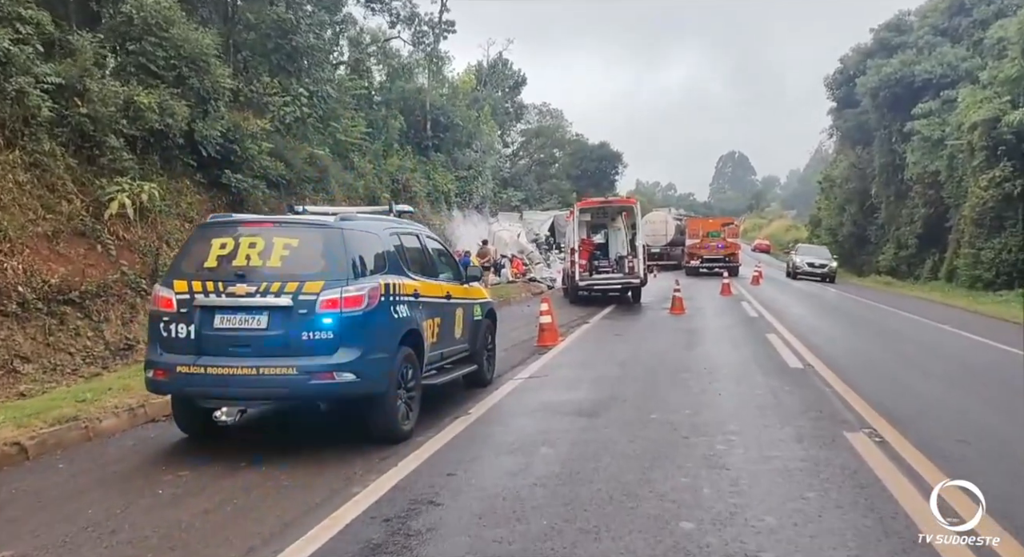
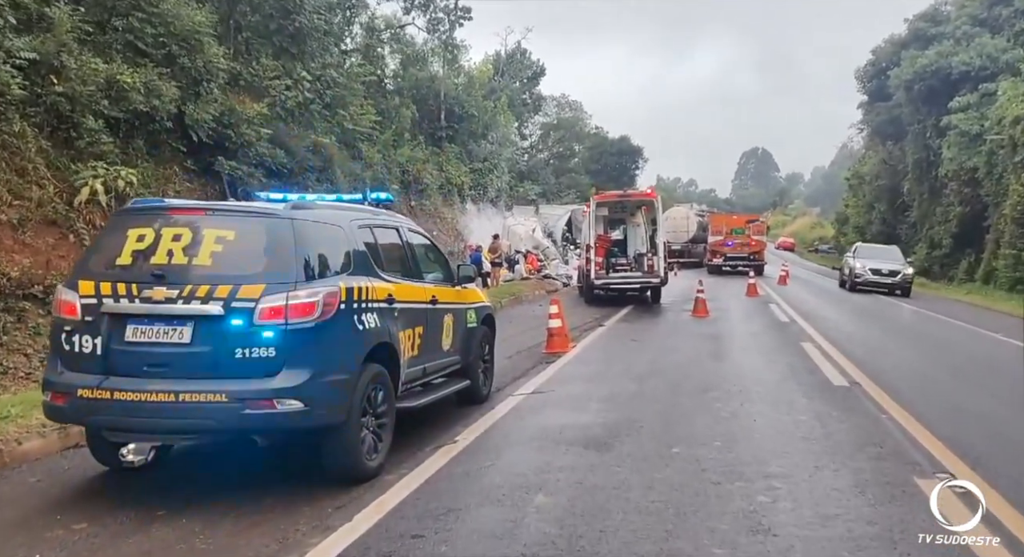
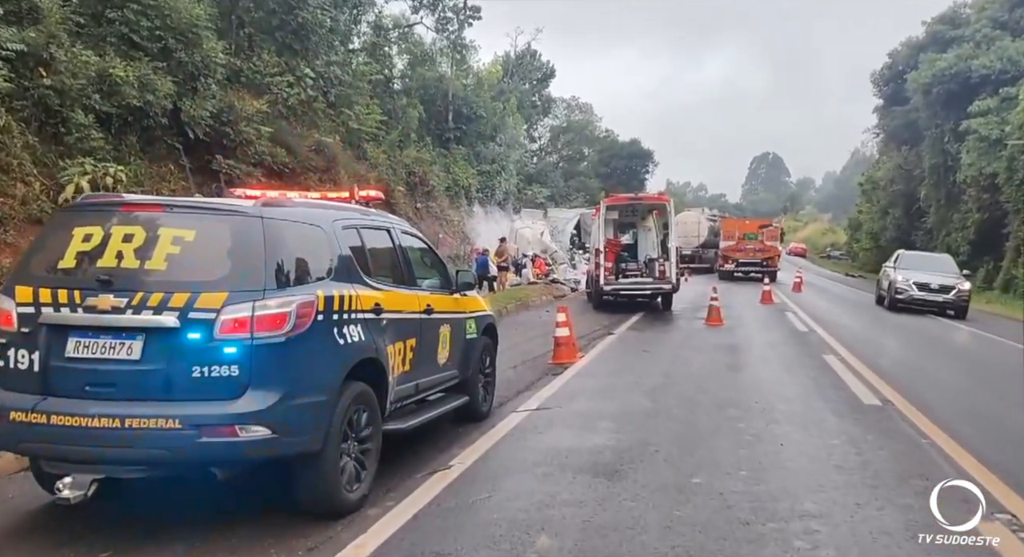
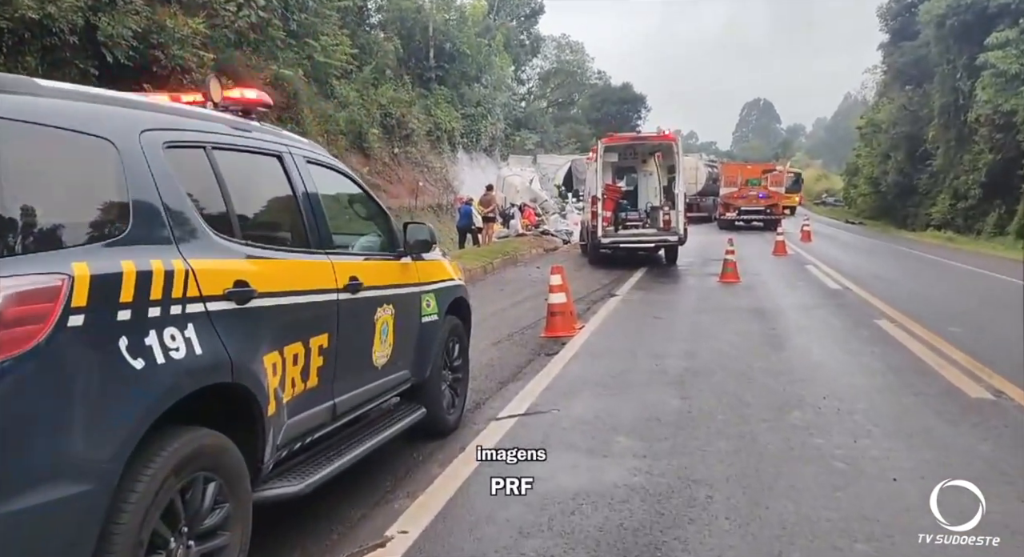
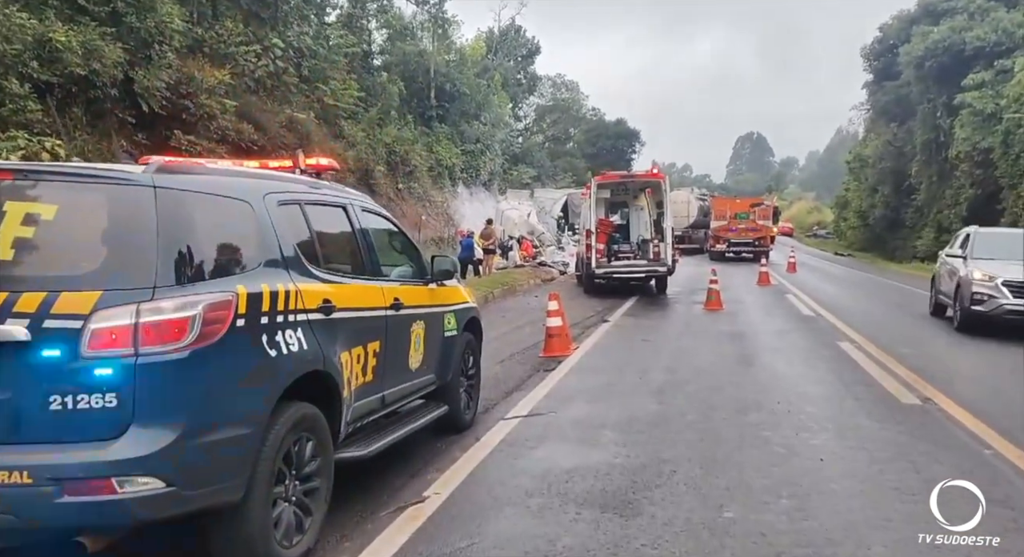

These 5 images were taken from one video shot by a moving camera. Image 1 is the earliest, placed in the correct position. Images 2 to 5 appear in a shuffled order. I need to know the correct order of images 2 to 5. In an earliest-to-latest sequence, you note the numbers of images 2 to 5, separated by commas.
2, 3, 5, 4
